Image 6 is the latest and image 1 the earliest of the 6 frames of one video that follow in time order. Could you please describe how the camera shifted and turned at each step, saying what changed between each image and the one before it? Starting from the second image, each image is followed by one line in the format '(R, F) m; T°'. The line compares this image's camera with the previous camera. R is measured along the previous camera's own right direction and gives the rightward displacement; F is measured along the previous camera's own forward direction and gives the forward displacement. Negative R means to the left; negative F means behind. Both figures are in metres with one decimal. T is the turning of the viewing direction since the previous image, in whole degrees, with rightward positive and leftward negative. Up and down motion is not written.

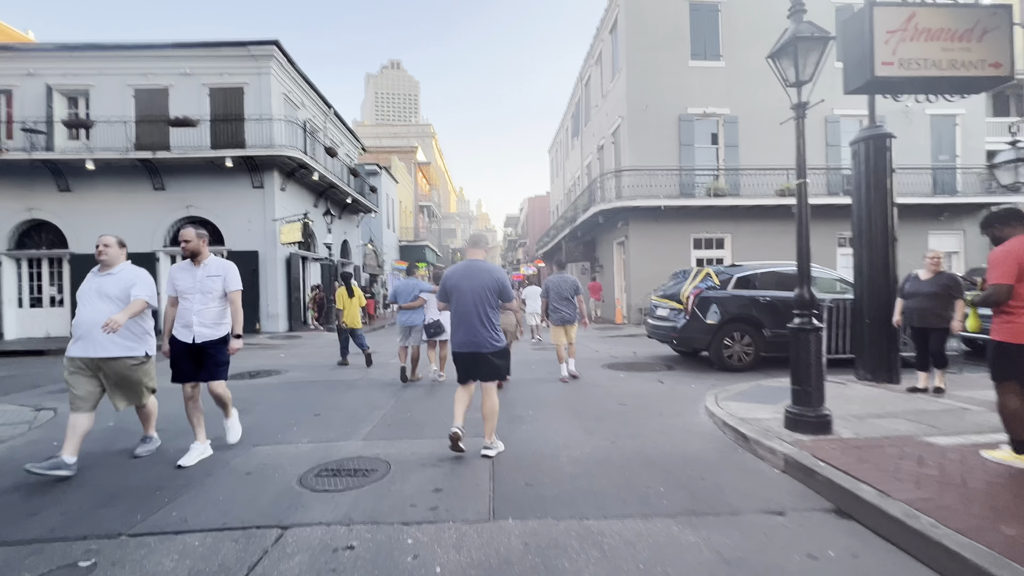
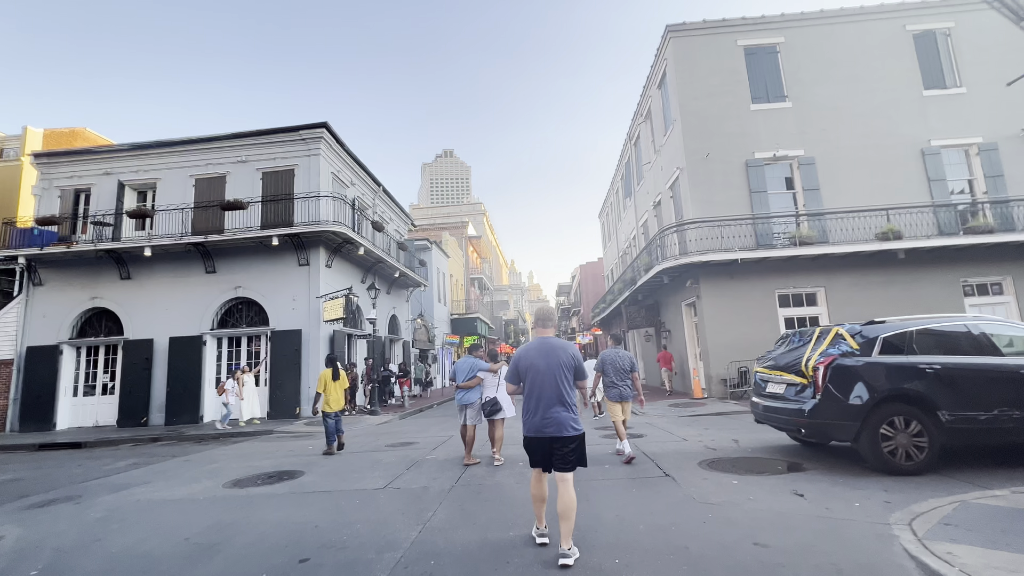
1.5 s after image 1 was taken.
(-0.1, +1.6) m; -6°
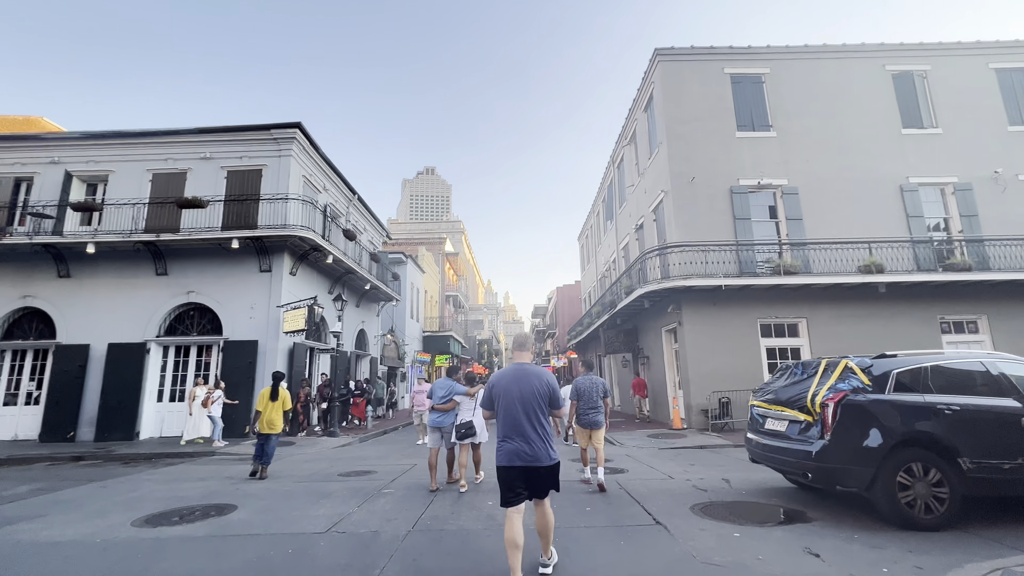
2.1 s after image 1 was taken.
(0.0, +0.7) m; +3°
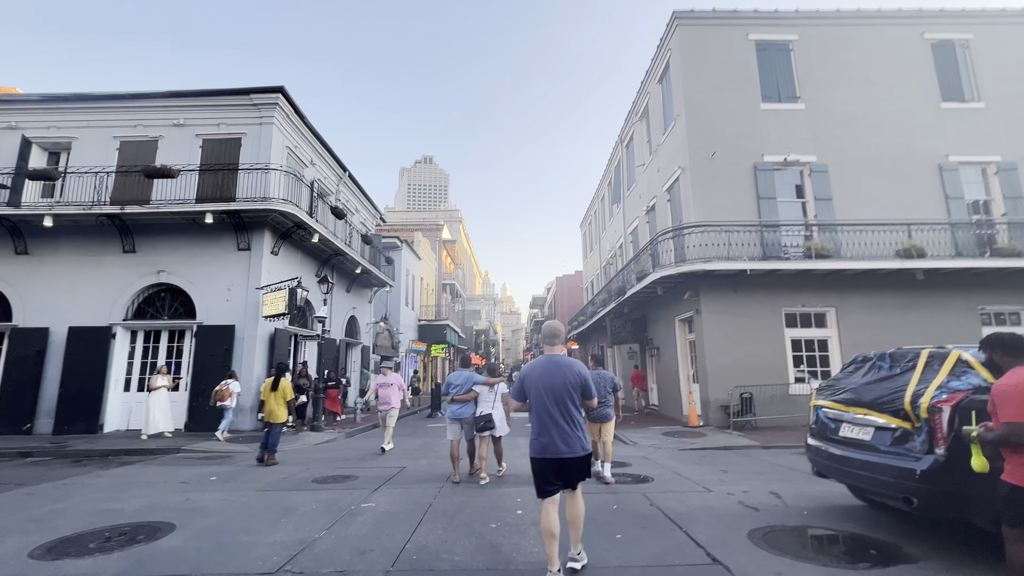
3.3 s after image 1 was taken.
(-0.1, +1.3) m; 0°
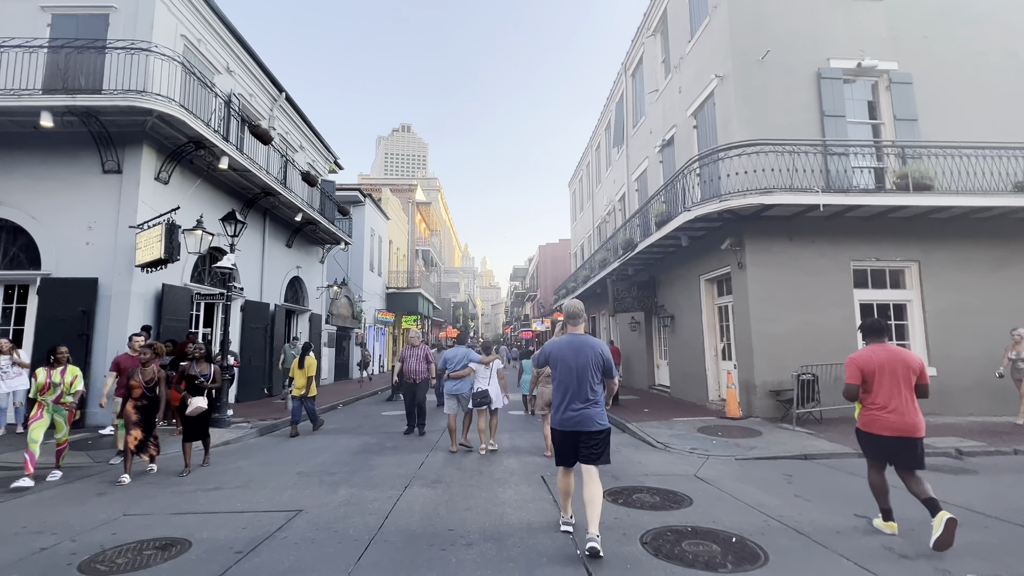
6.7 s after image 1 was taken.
(0.0, +3.6) m; +3°
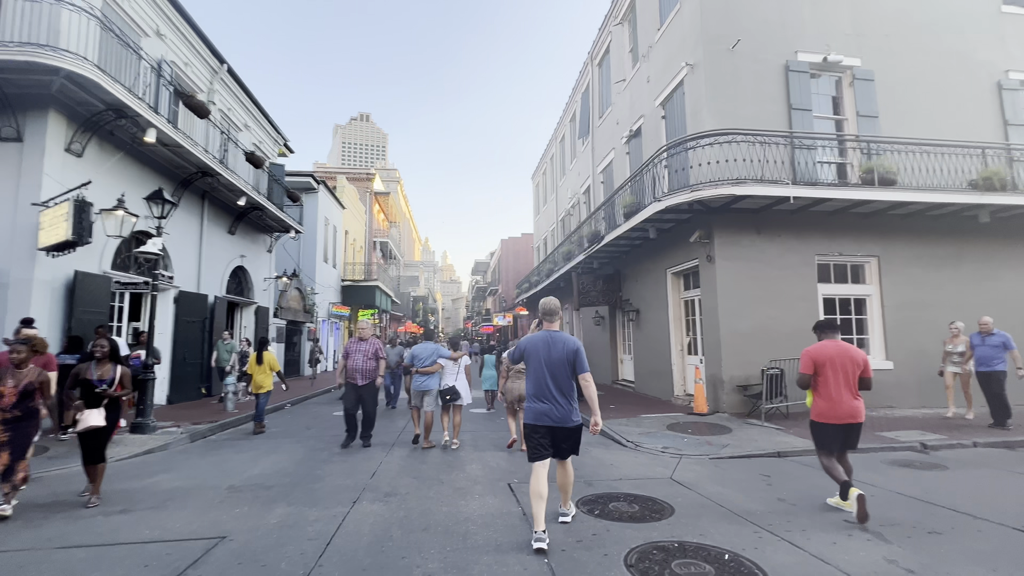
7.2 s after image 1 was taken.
(-0.1, +0.6) m; +5°
